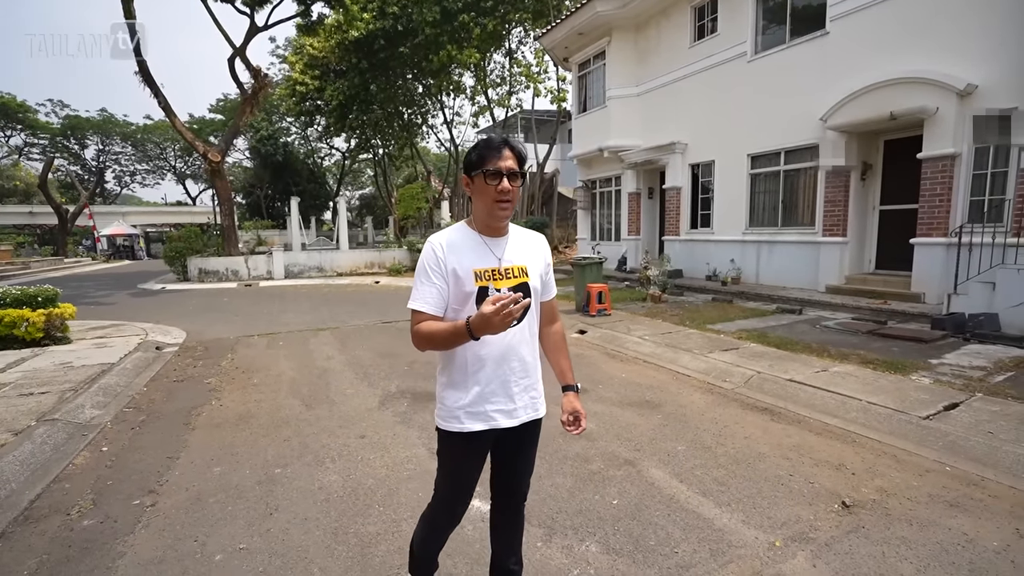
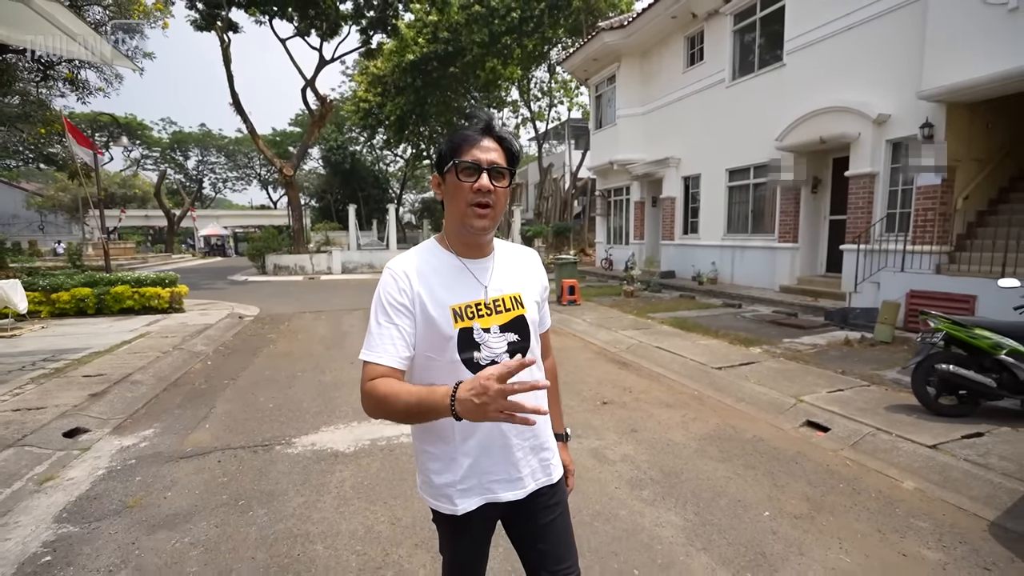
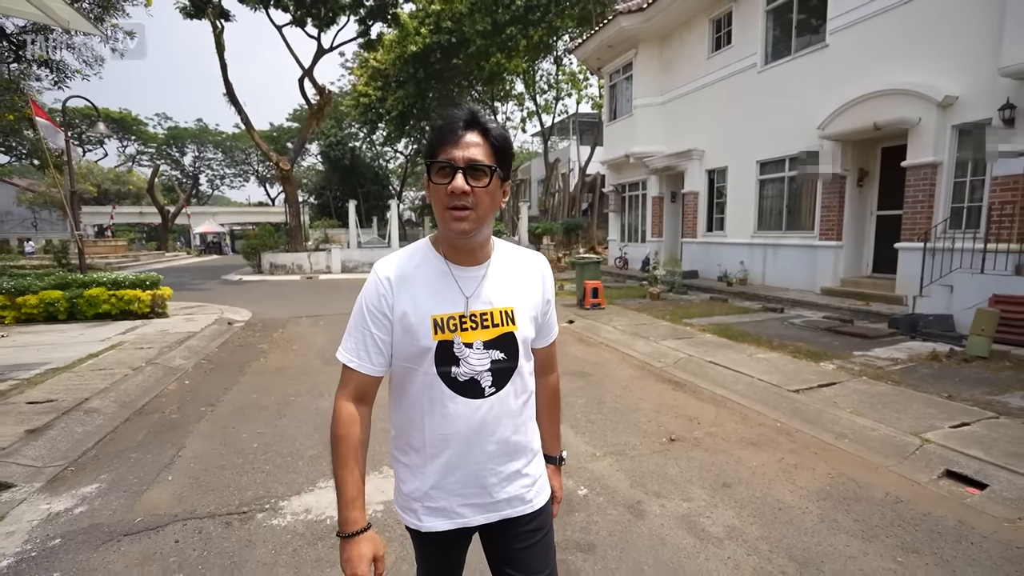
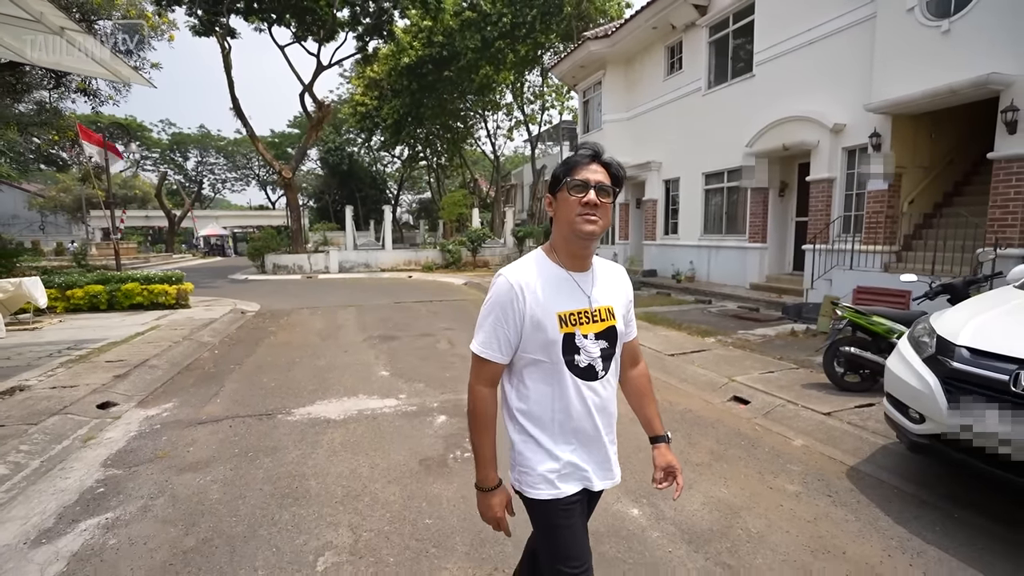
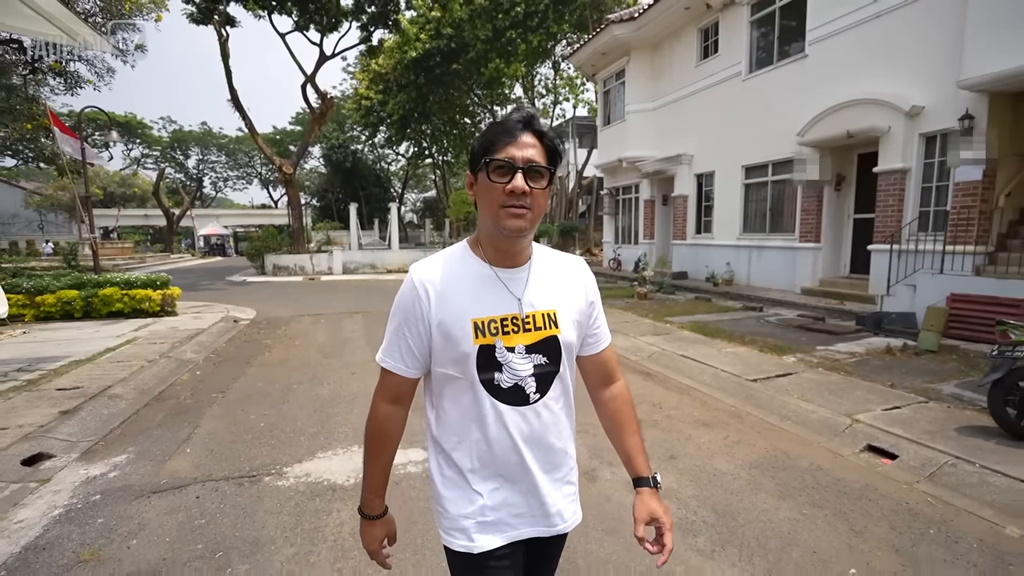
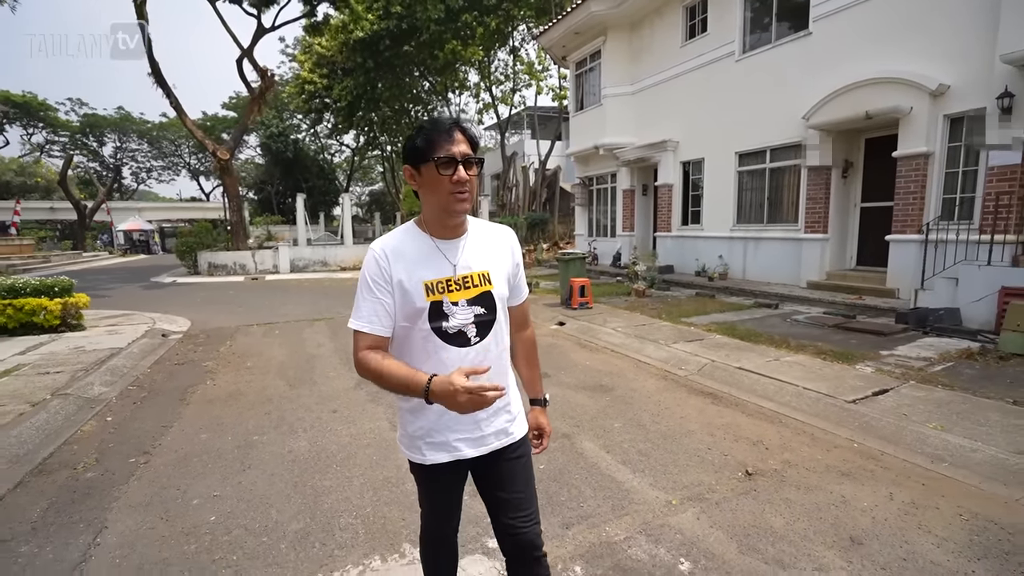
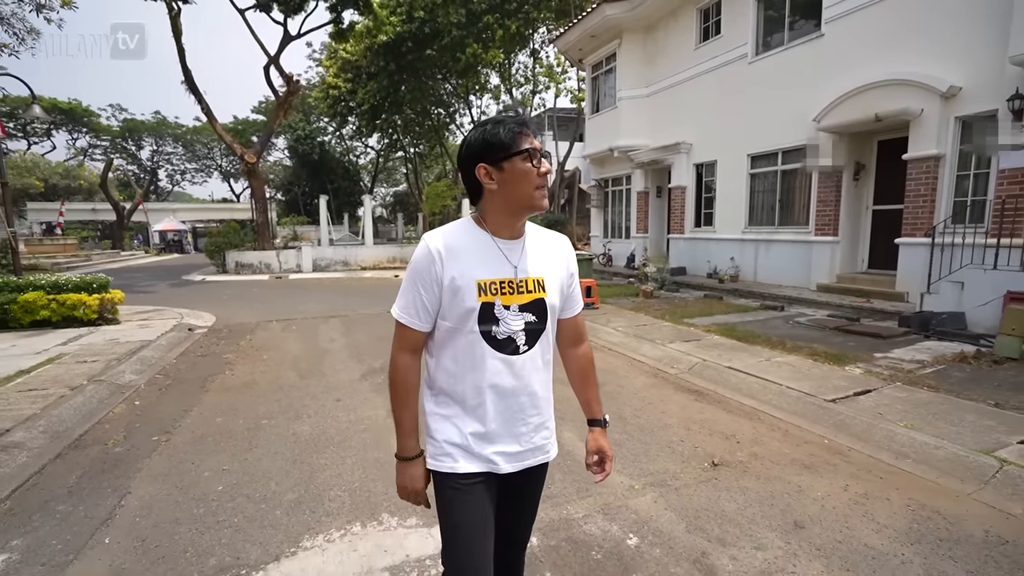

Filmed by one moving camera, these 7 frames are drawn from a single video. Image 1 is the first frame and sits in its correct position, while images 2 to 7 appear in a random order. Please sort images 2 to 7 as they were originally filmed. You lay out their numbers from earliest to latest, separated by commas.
6, 7, 3, 5, 2, 4
